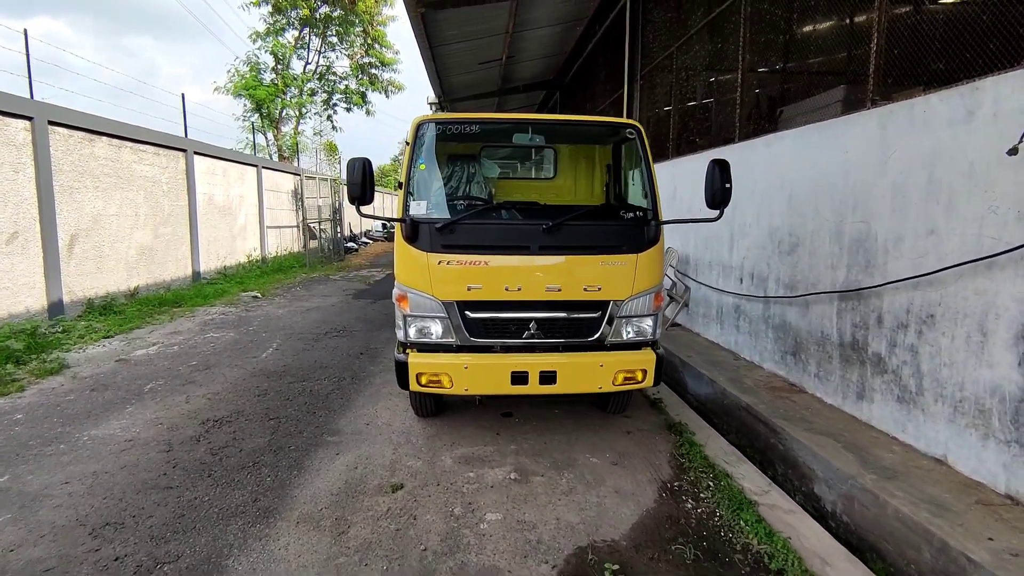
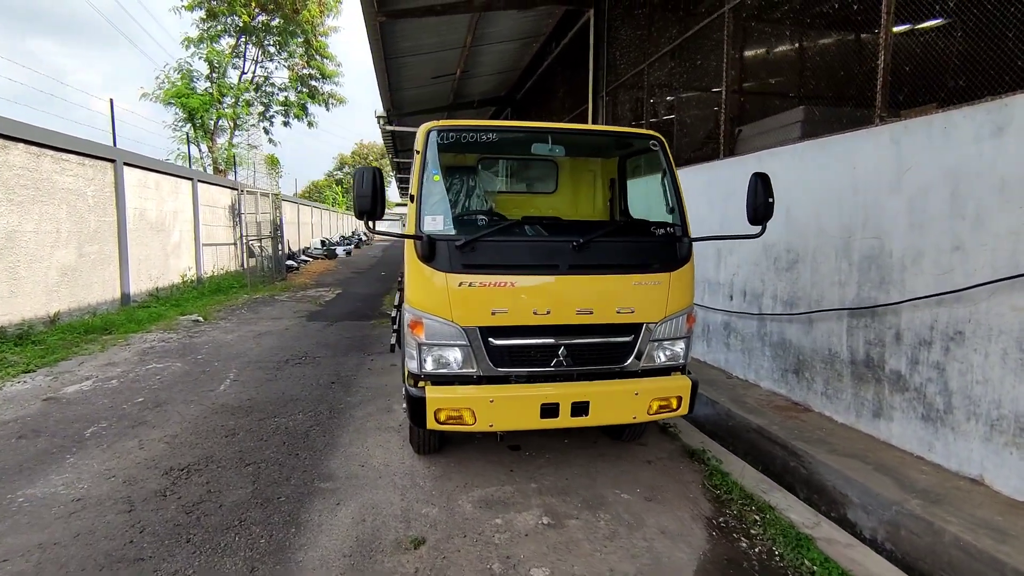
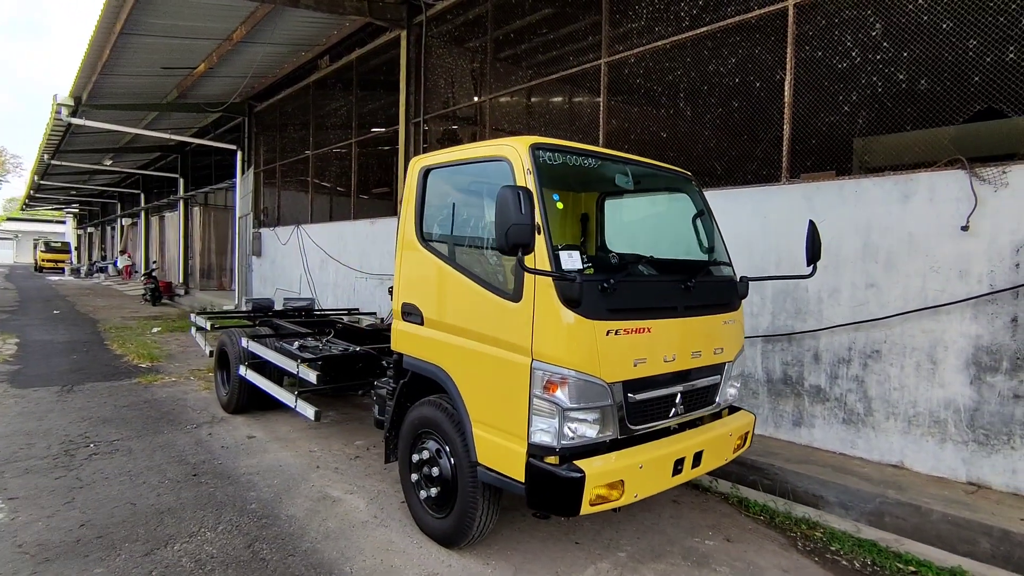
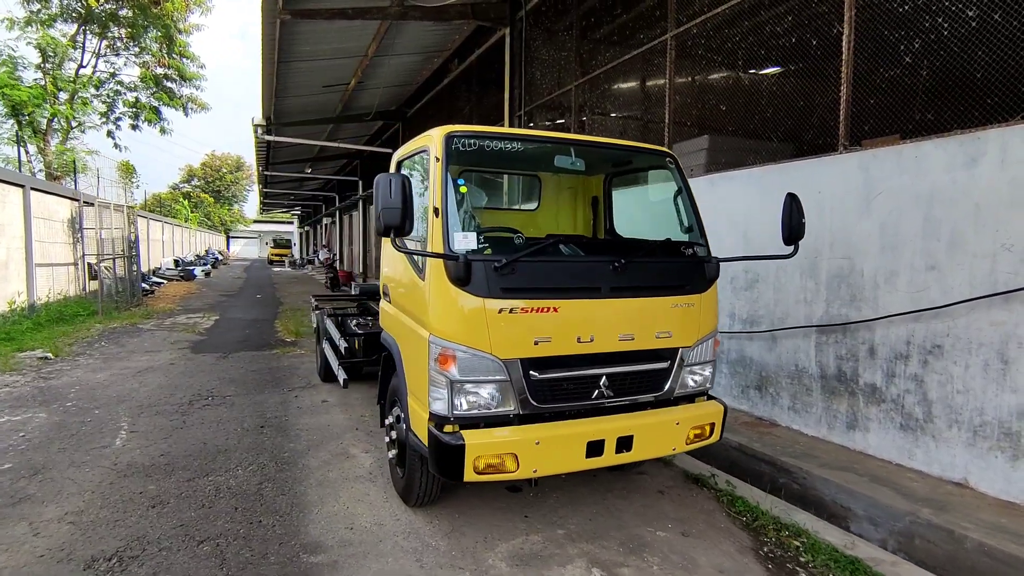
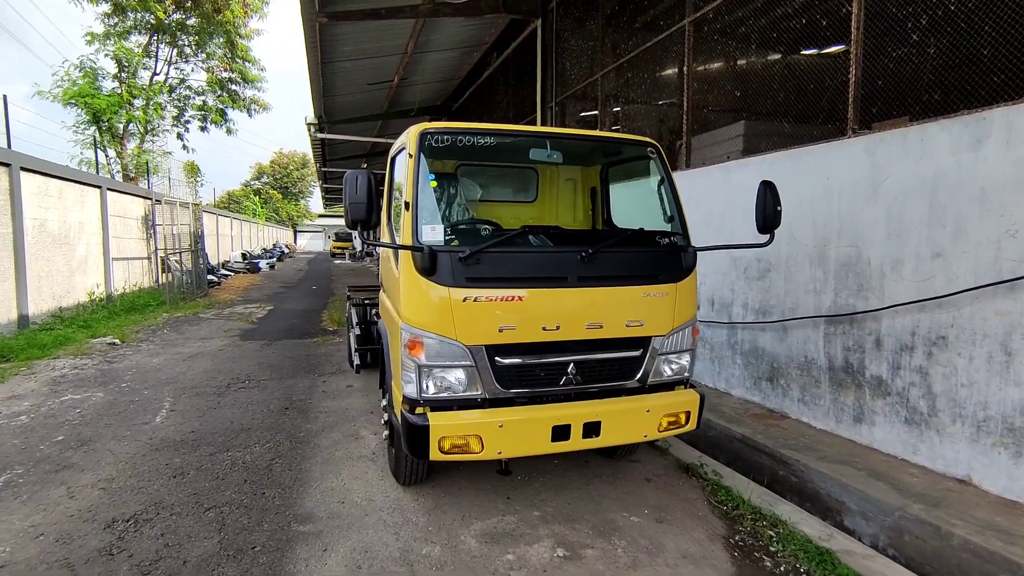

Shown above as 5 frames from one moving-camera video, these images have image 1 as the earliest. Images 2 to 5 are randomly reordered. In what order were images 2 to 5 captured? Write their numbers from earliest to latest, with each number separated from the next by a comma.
2, 5, 4, 3
